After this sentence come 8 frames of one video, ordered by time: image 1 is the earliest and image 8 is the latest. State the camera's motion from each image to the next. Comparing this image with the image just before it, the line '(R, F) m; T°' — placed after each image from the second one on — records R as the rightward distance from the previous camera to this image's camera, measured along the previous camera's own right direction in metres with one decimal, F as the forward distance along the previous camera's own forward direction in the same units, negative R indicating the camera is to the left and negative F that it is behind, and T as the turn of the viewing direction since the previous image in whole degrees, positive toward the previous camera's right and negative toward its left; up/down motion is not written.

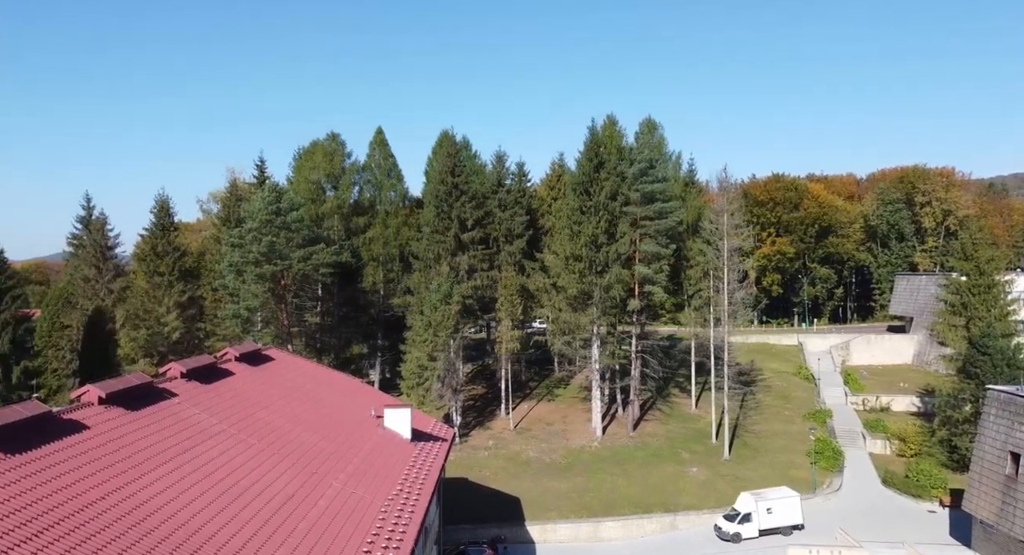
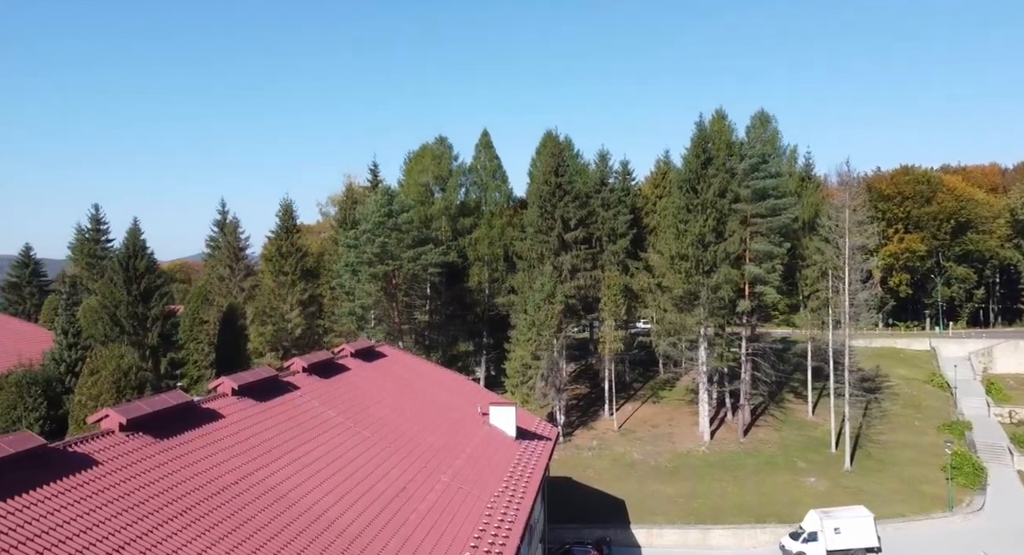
(-0.3, -0.1) m; -7°
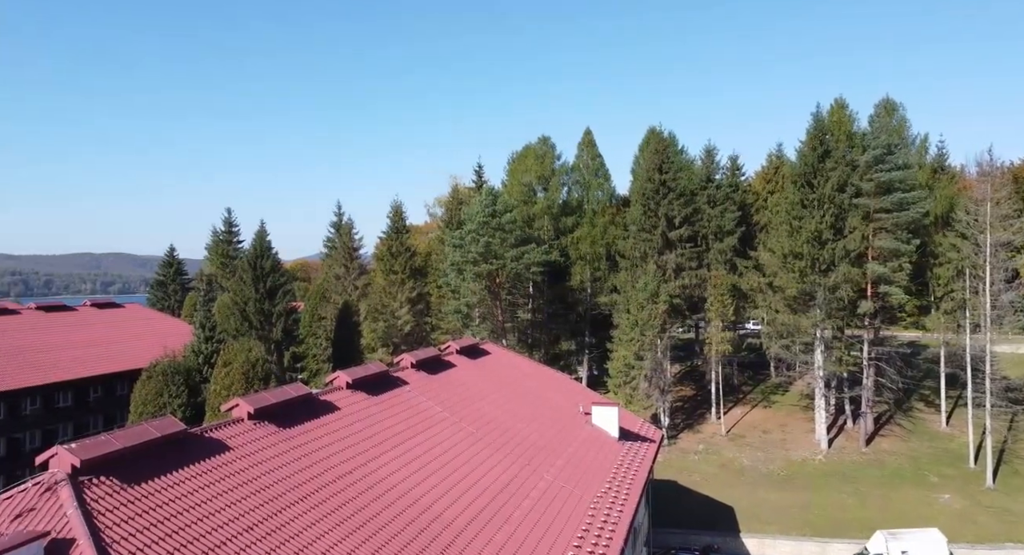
(-0.2, +0.5) m; -7°
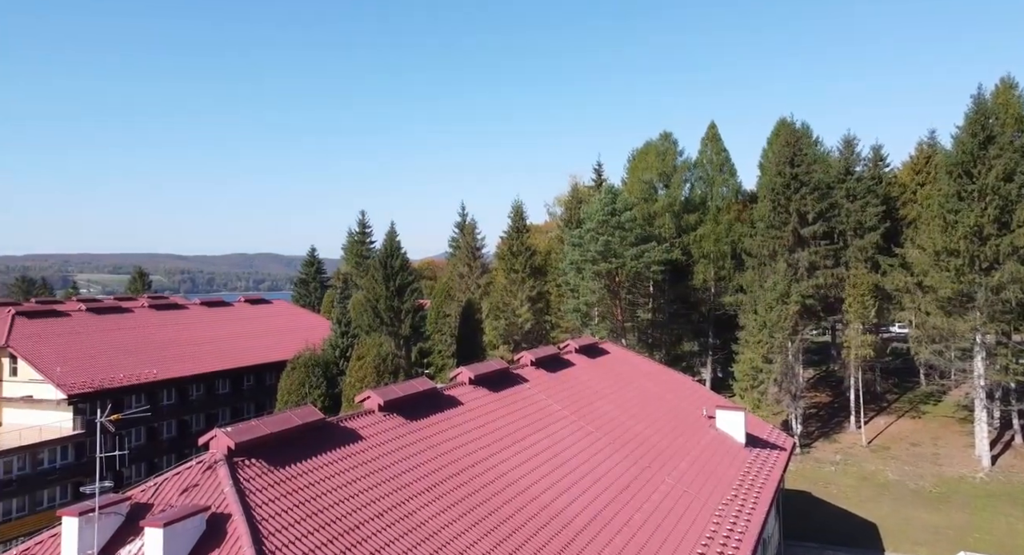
(-0.4, +0.8) m; -9°
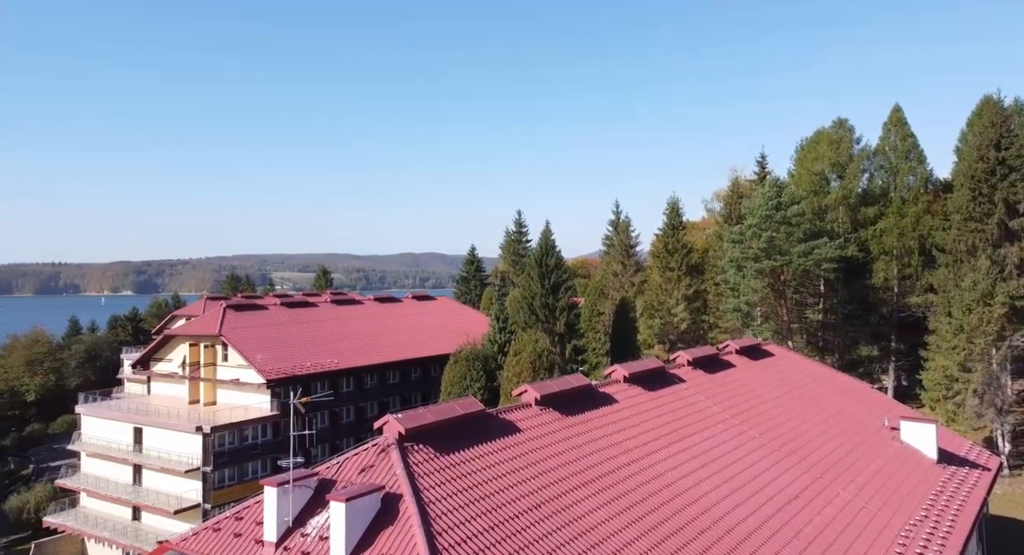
(0.0, -1.3) m; -11°
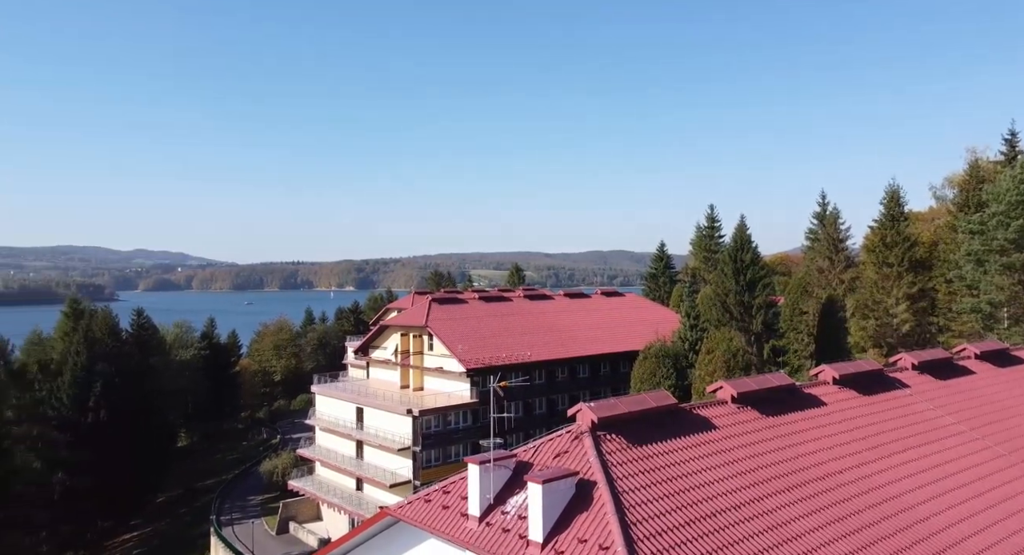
(0.0, -1.8) m; -14°
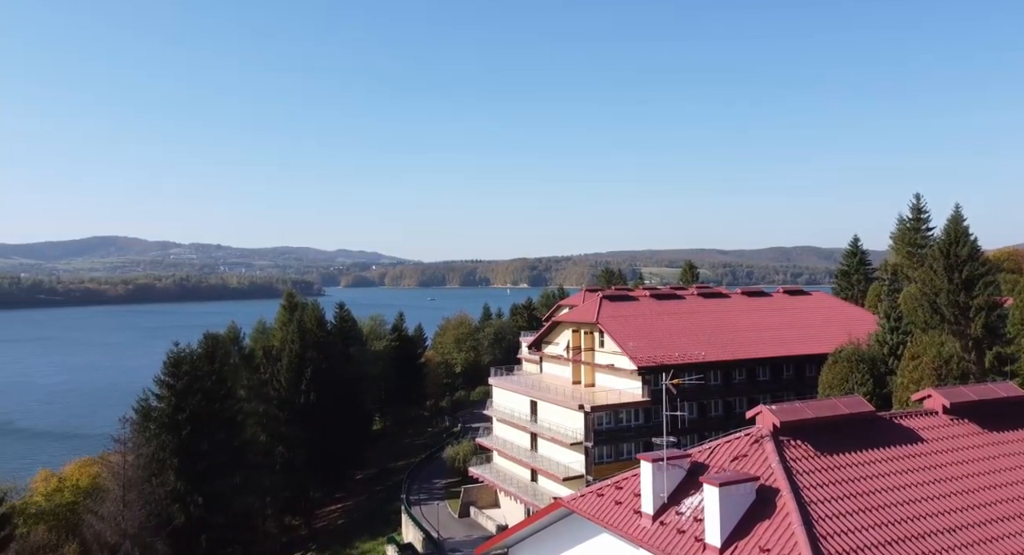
(-0.4, -0.6) m; -12°
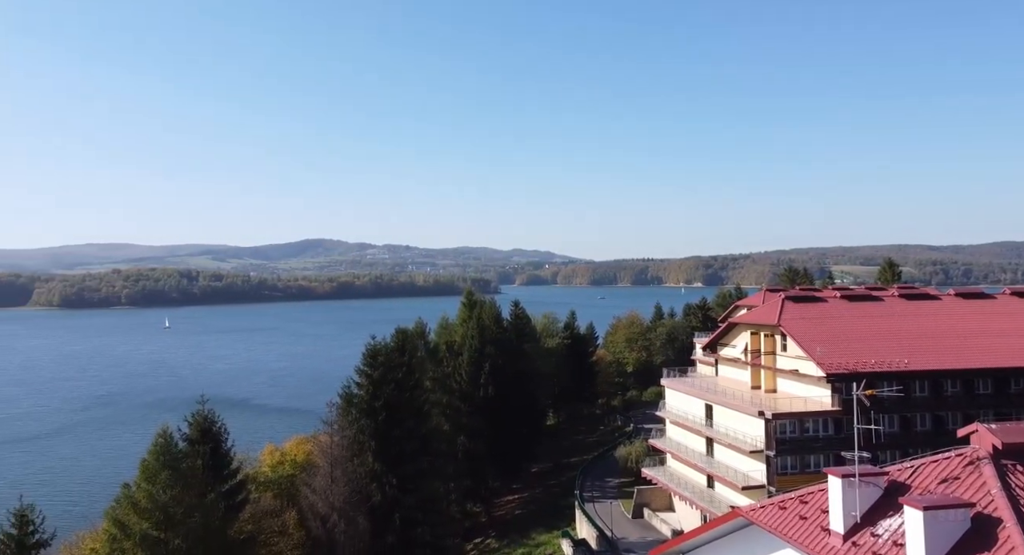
(-0.4, -0.1) m; -12°
